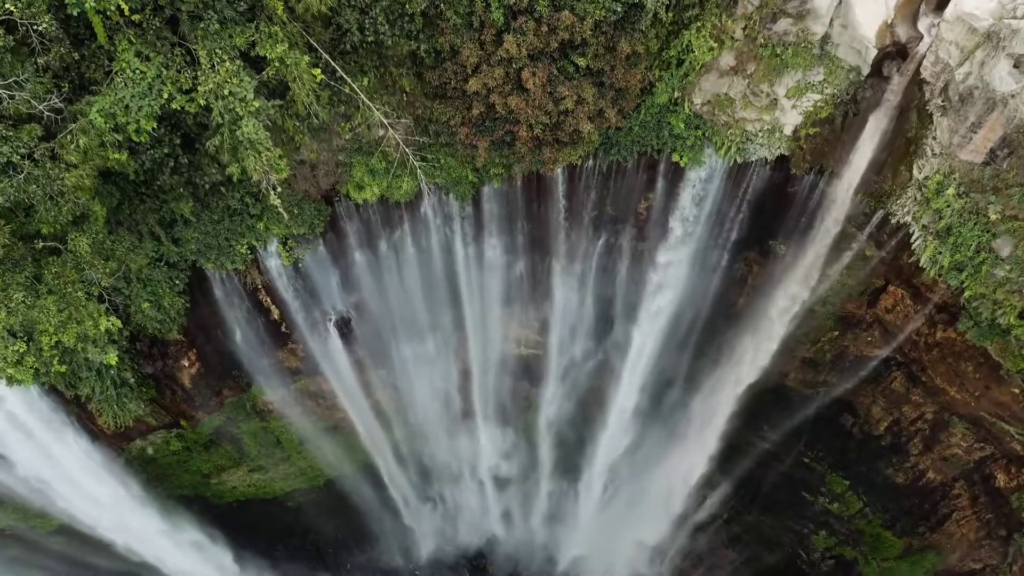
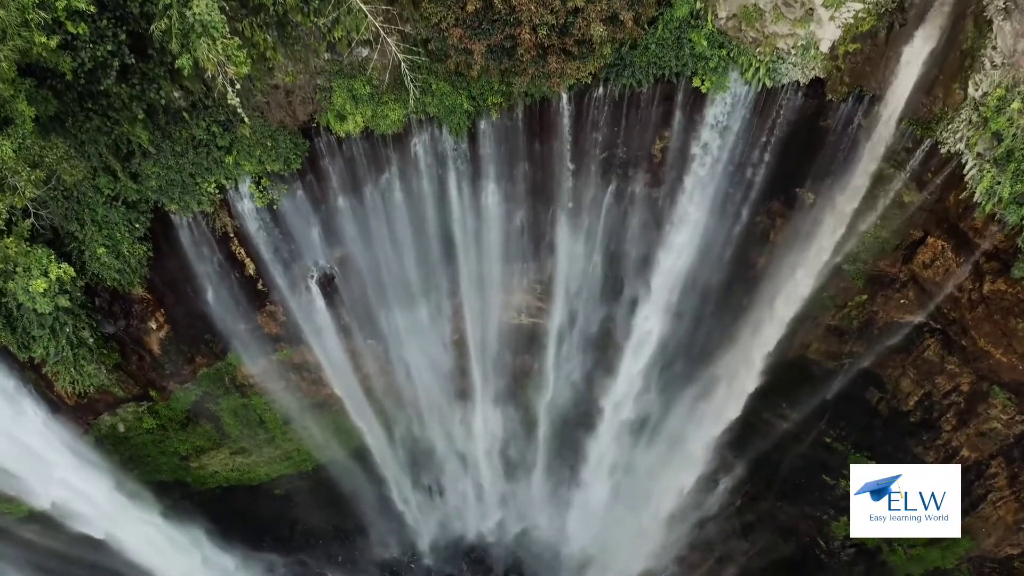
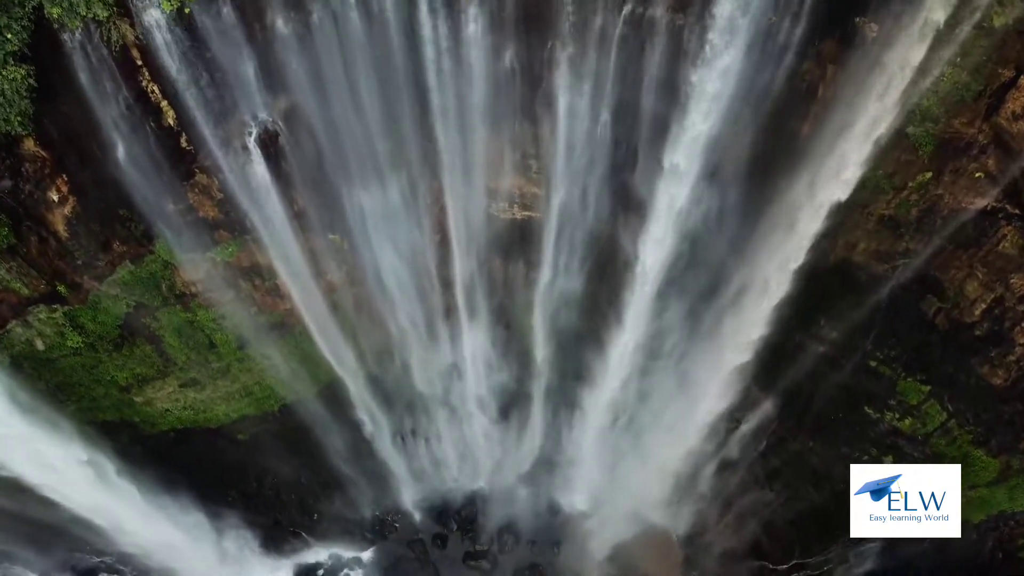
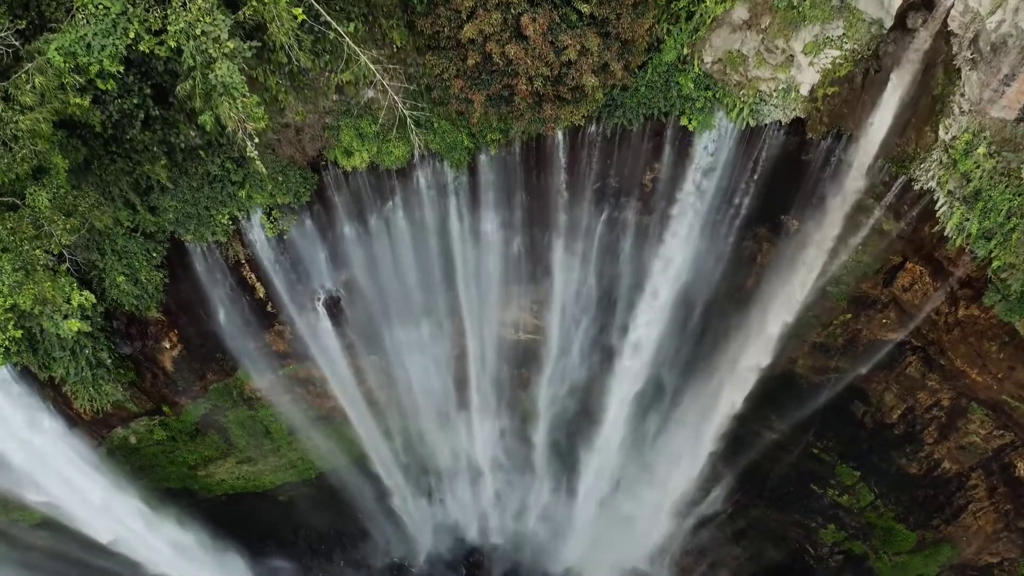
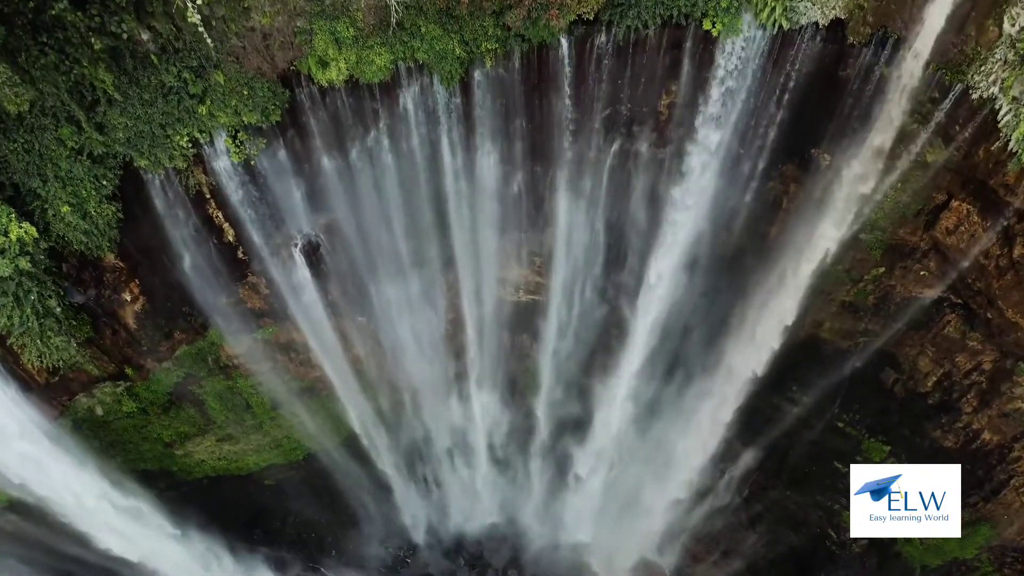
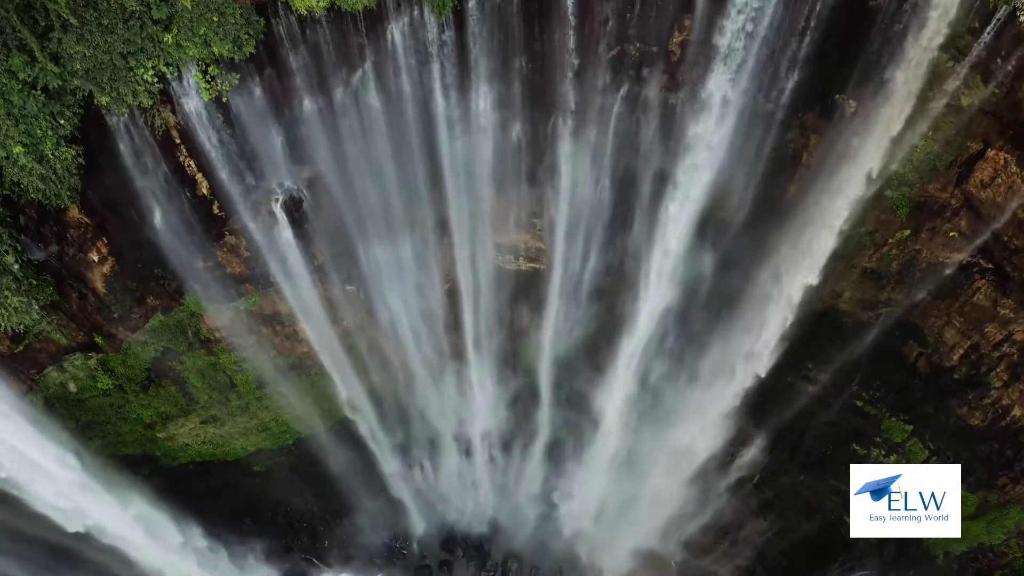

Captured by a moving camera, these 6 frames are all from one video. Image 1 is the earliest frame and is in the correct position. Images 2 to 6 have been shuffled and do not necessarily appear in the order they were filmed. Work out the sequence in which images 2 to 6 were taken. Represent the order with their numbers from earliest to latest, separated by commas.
4, 2, 5, 6, 3
